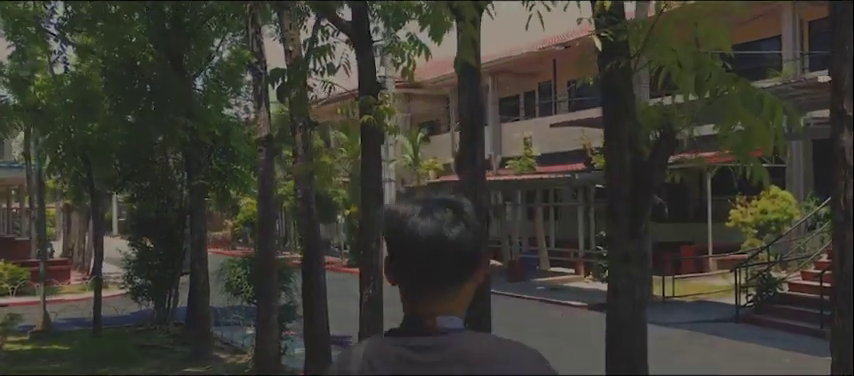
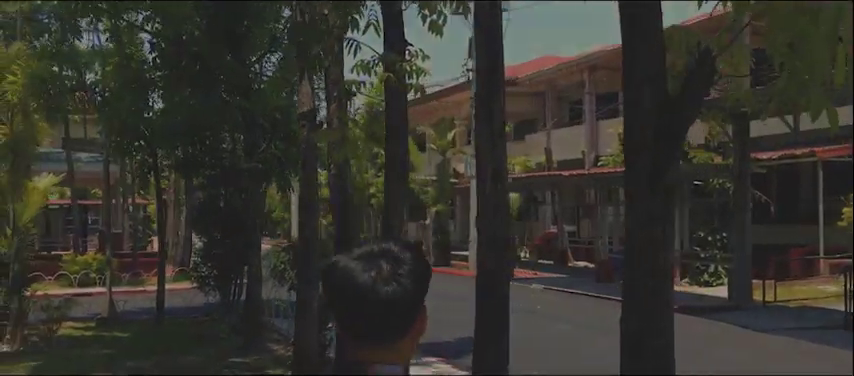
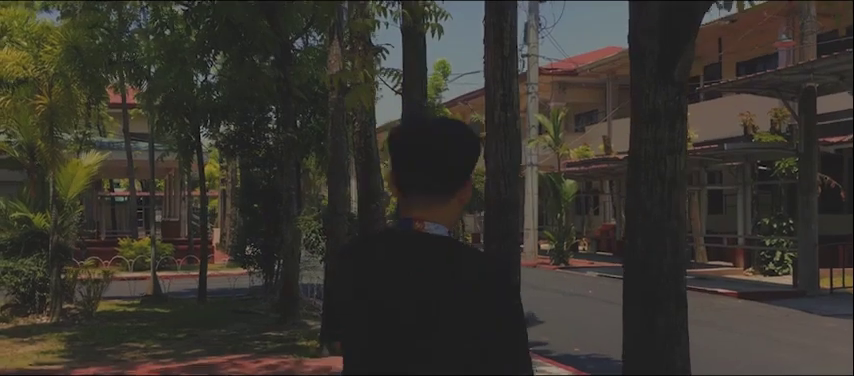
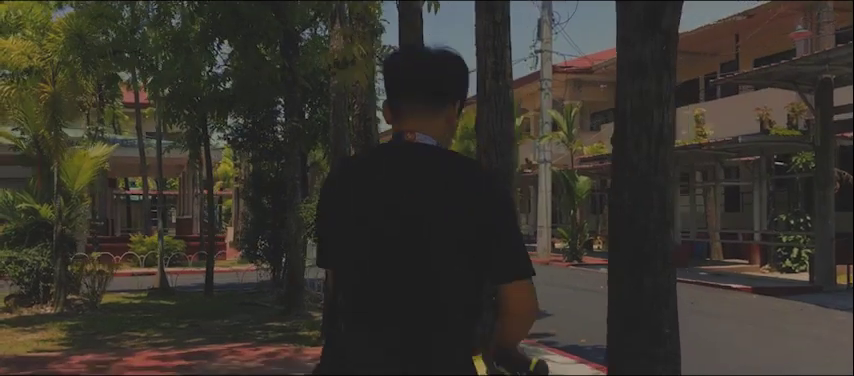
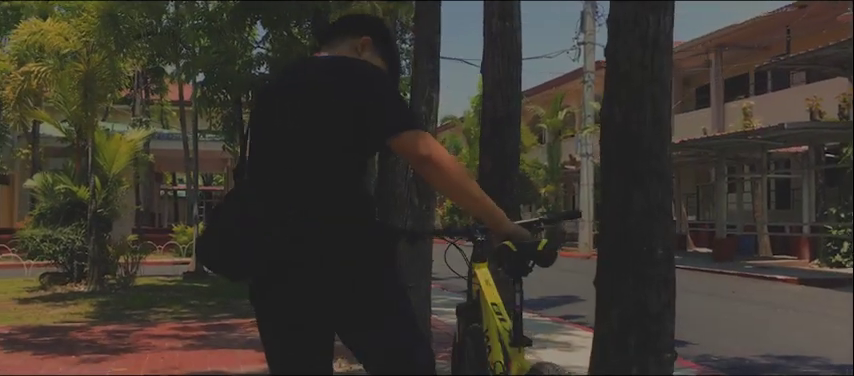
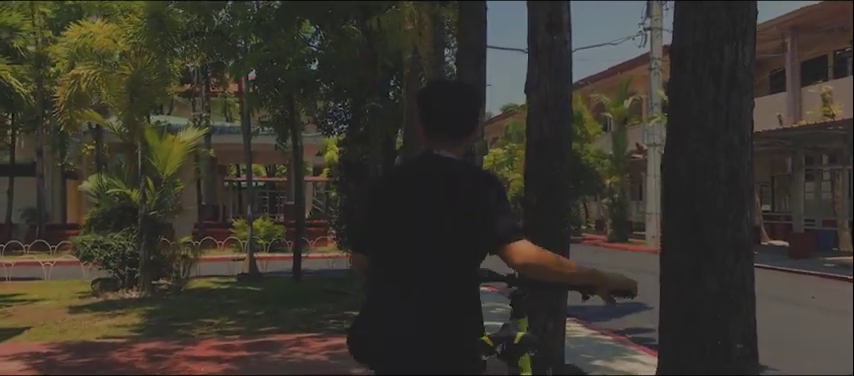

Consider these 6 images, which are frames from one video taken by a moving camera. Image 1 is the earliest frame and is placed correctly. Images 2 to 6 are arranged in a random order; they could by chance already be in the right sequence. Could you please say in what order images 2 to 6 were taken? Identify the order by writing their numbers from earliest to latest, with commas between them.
2, 3, 4, 5, 6
